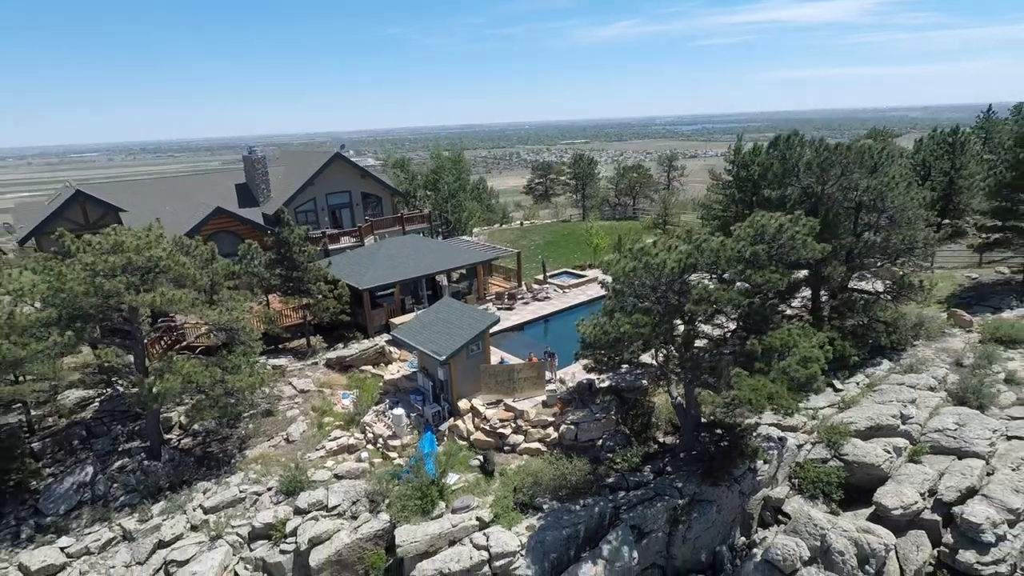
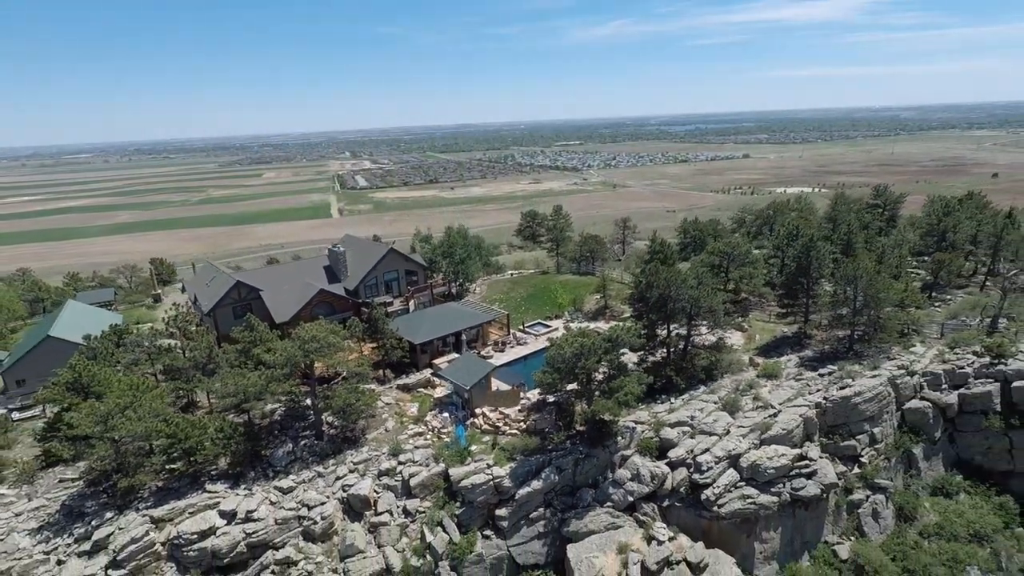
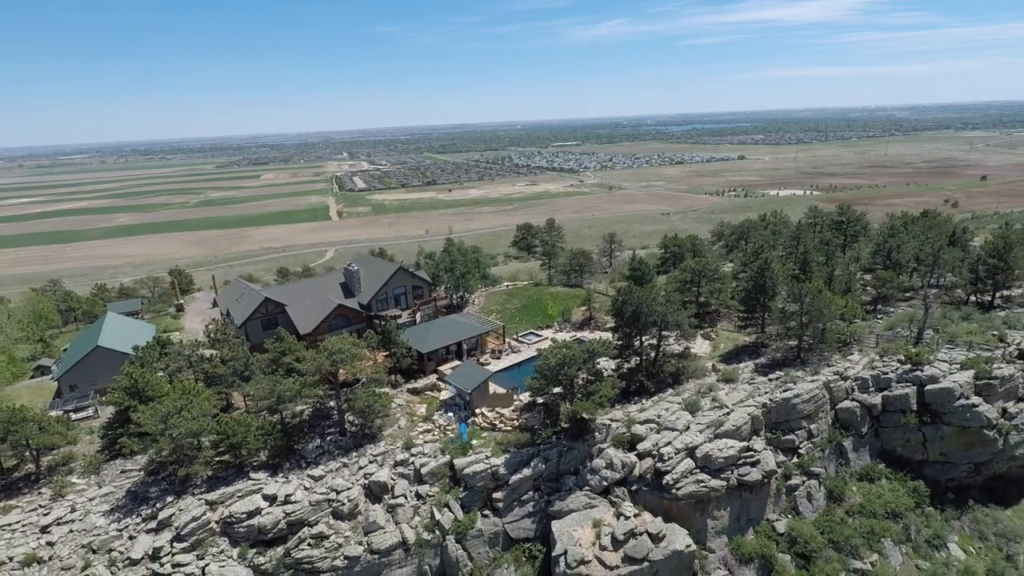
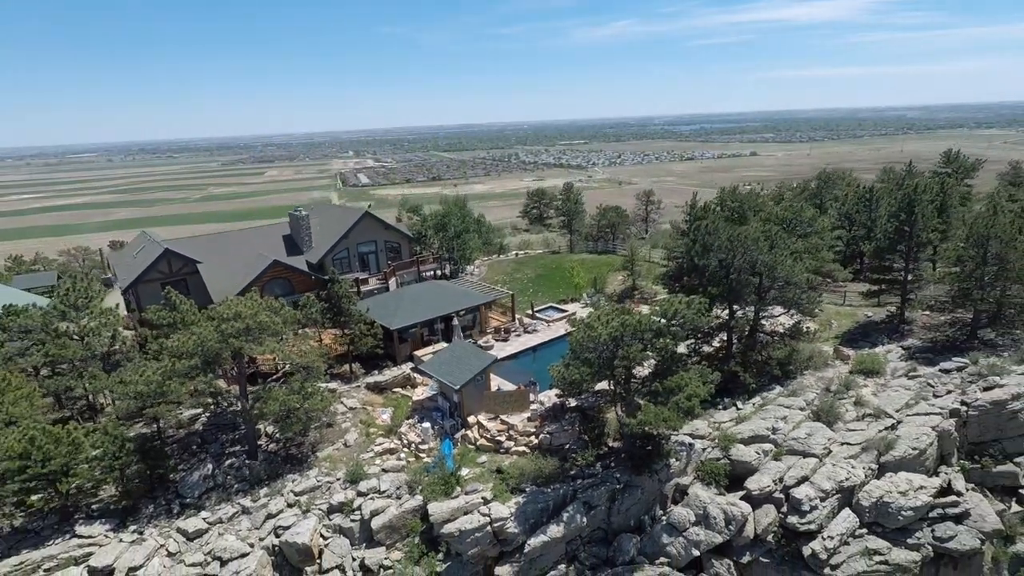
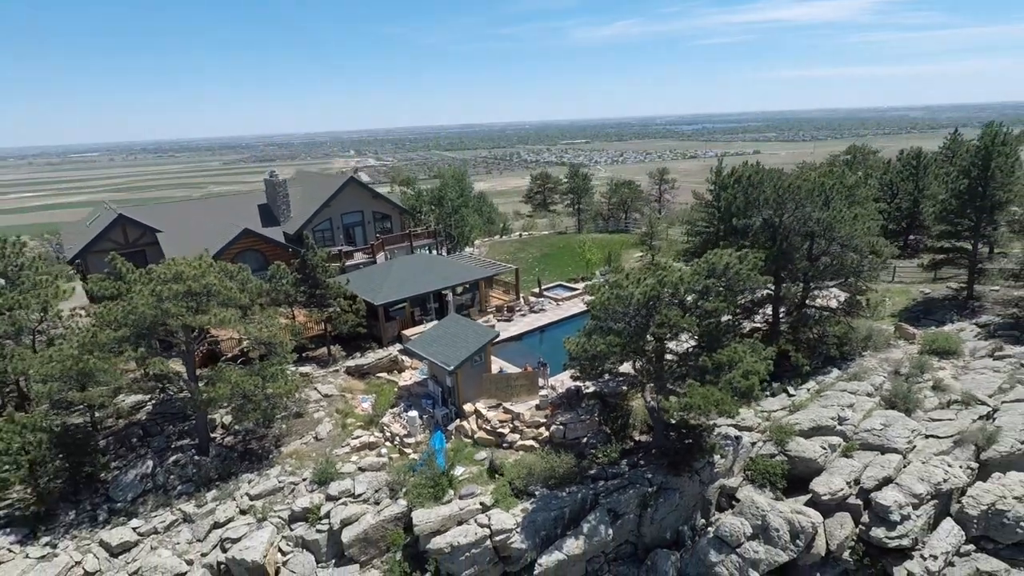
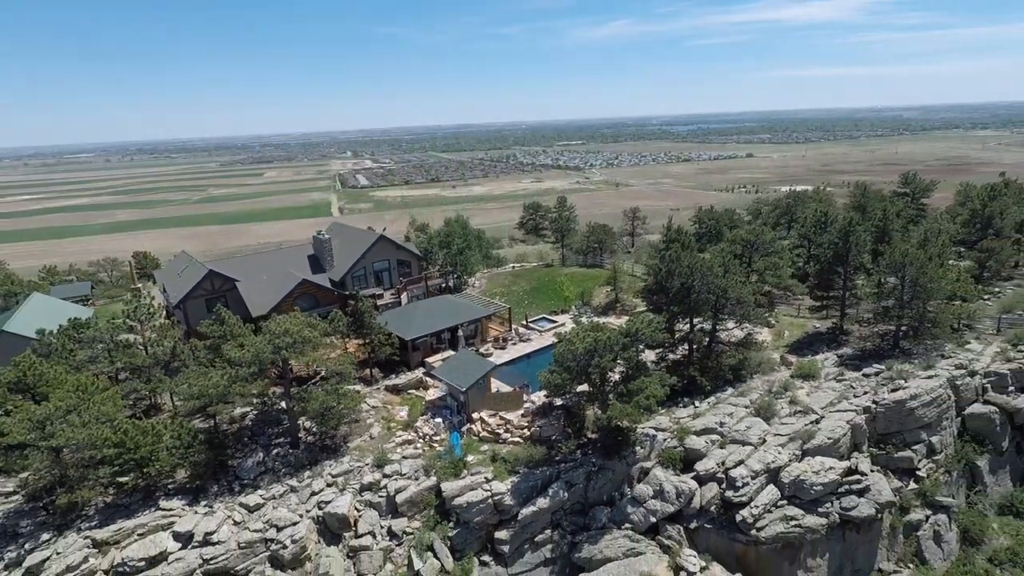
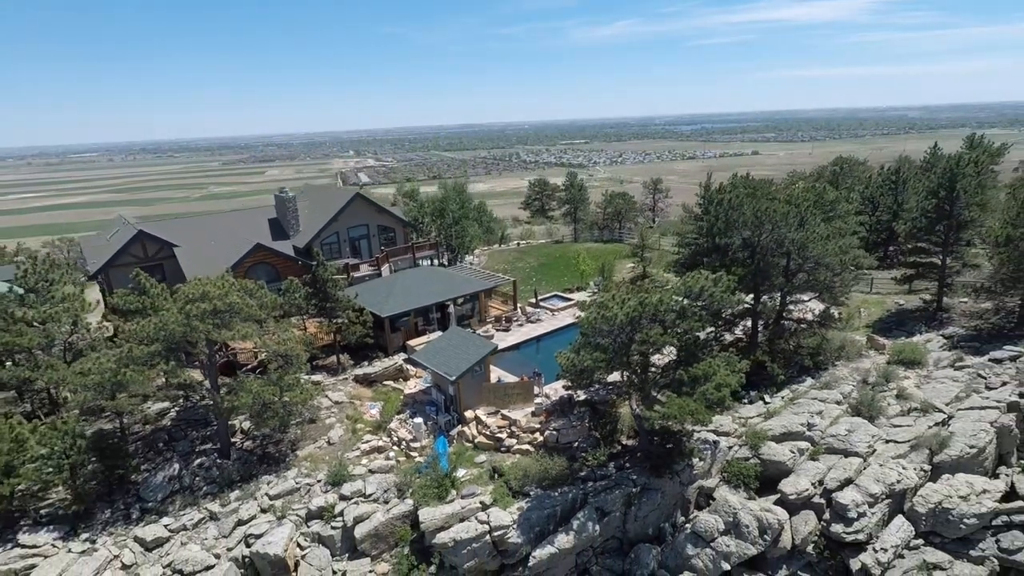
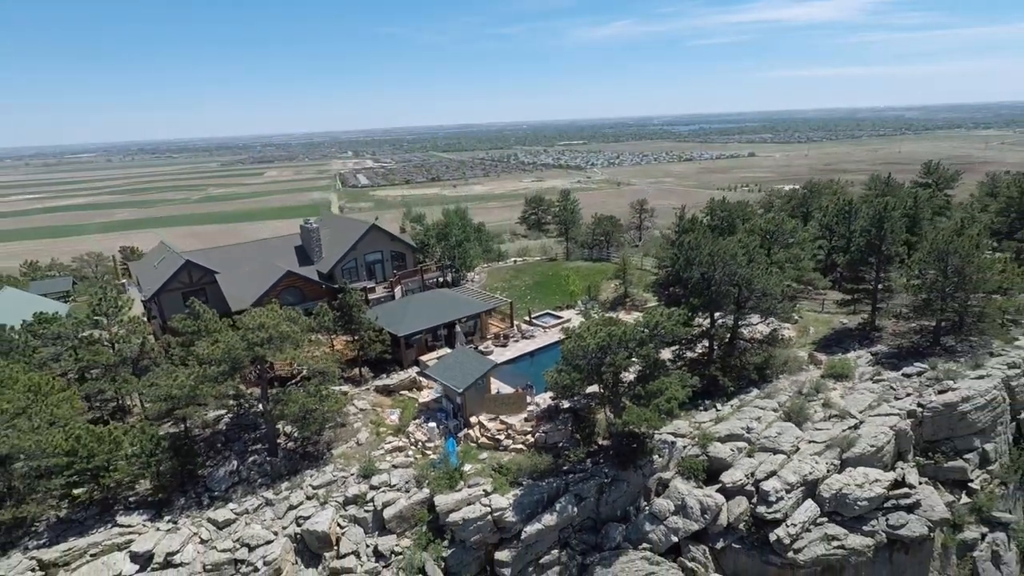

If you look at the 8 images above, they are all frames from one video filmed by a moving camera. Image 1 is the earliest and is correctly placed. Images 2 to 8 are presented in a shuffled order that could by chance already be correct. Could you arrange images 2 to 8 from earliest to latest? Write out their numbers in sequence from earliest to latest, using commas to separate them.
5, 7, 4, 8, 6, 2, 3
